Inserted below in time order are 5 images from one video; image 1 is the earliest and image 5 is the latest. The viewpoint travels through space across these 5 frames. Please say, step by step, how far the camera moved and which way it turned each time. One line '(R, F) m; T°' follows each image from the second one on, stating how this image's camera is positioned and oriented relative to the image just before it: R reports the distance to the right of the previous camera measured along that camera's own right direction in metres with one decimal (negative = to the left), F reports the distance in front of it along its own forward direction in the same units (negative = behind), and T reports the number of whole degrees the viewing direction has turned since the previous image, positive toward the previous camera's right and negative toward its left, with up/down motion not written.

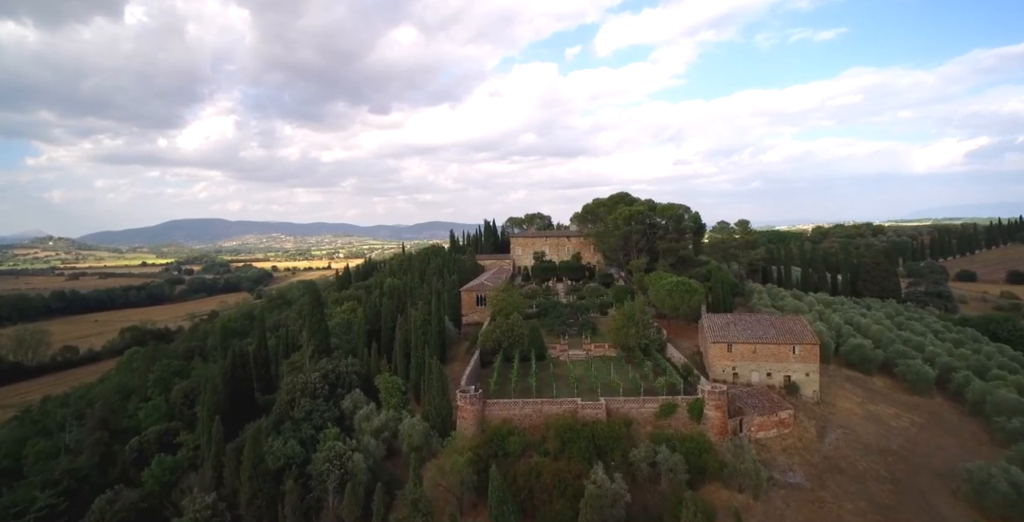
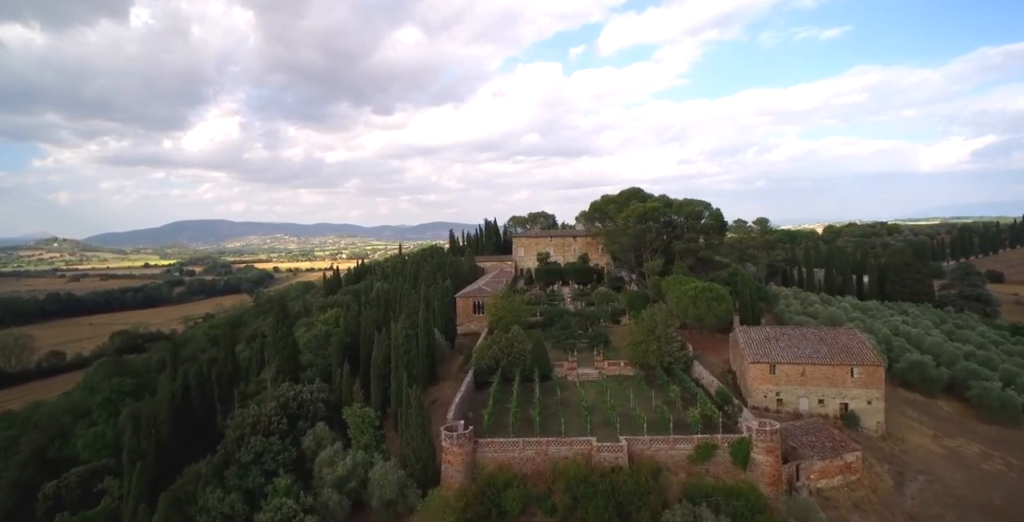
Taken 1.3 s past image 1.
(+0.2, +4.3) m; 0°
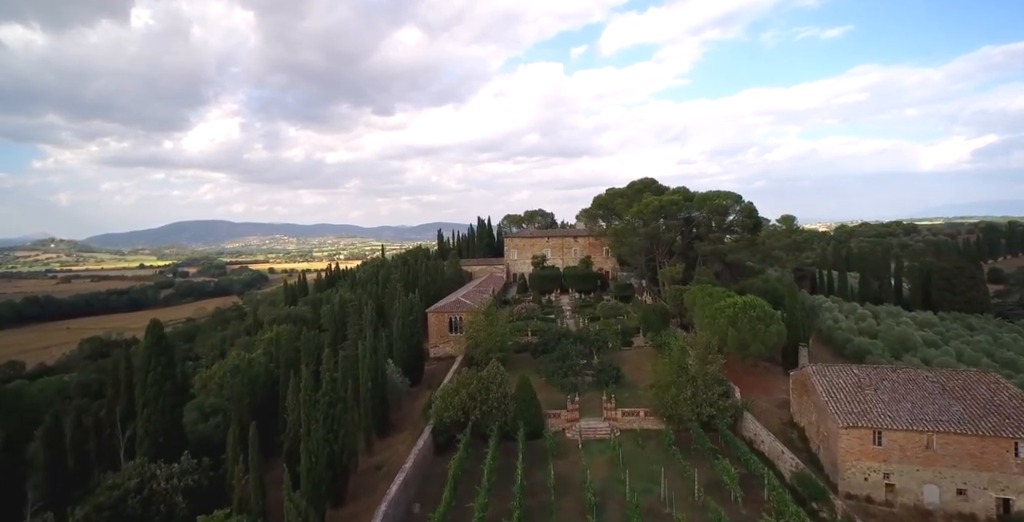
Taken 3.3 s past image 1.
(+1.0, +7.5) m; 0°
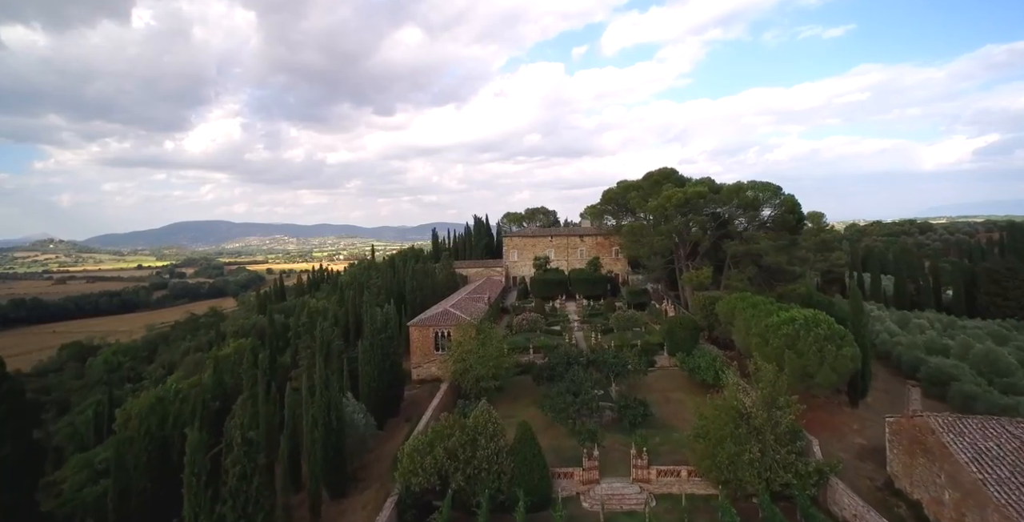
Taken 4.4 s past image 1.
(+0.2, +5.1) m; 0°
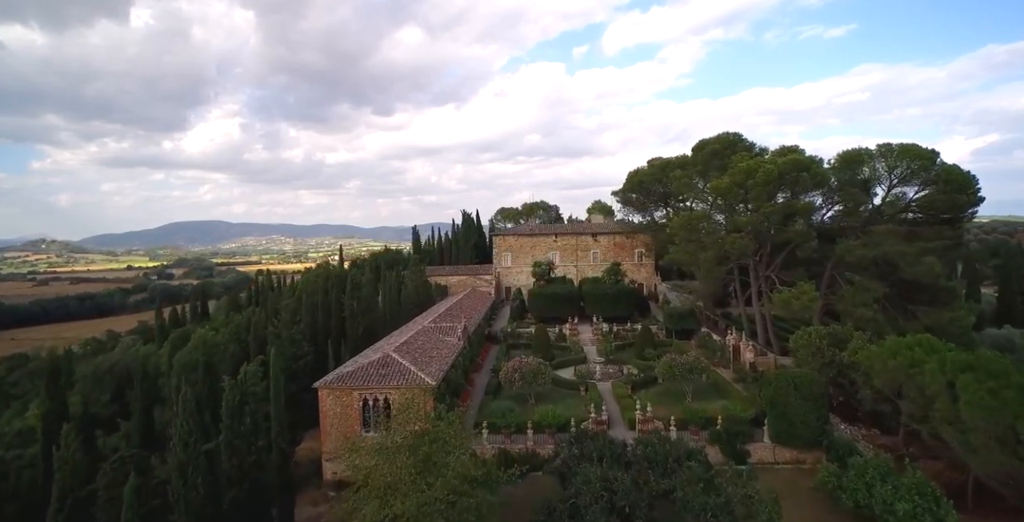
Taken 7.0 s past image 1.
(+0.5, +11.2) m; 0°
